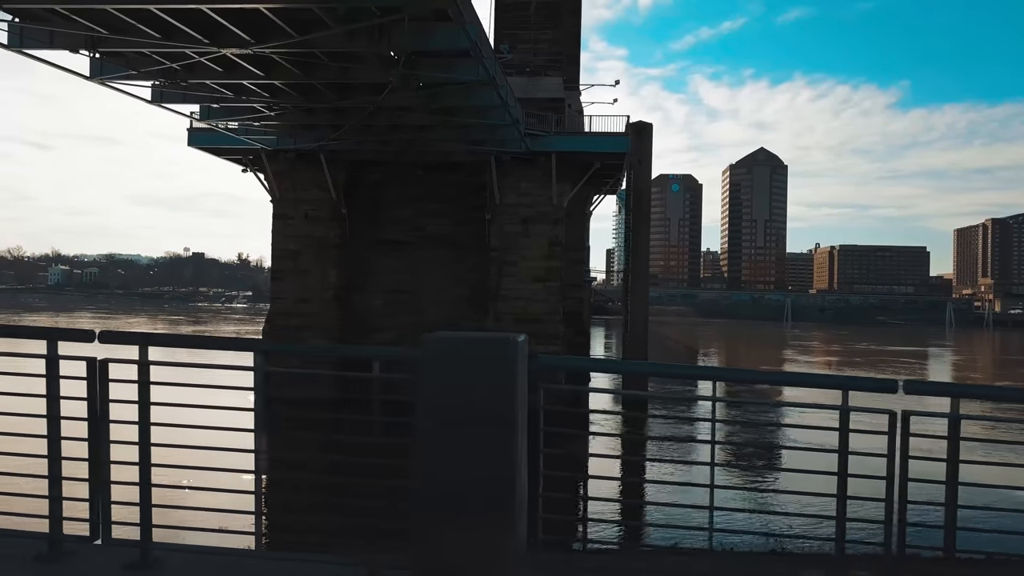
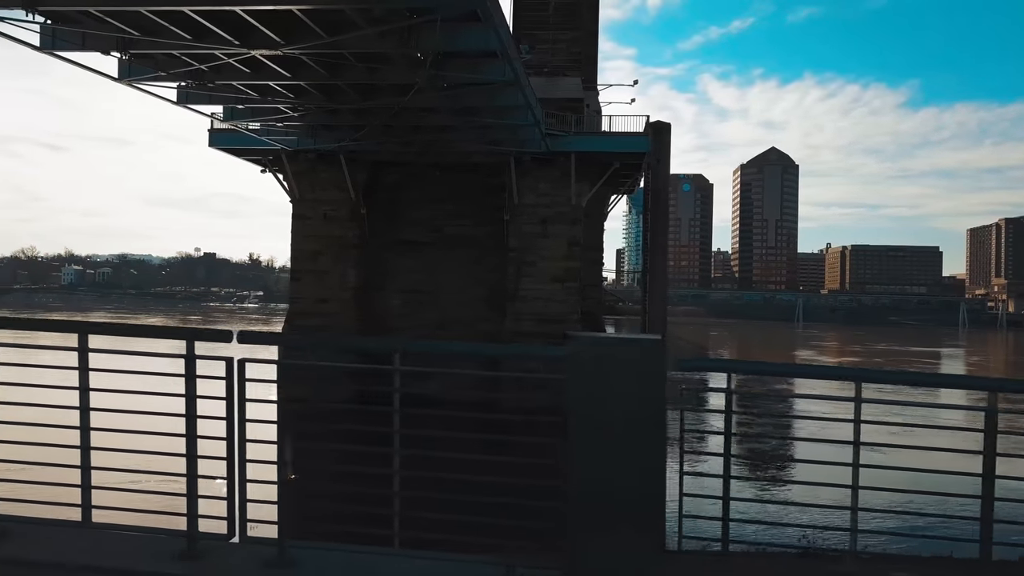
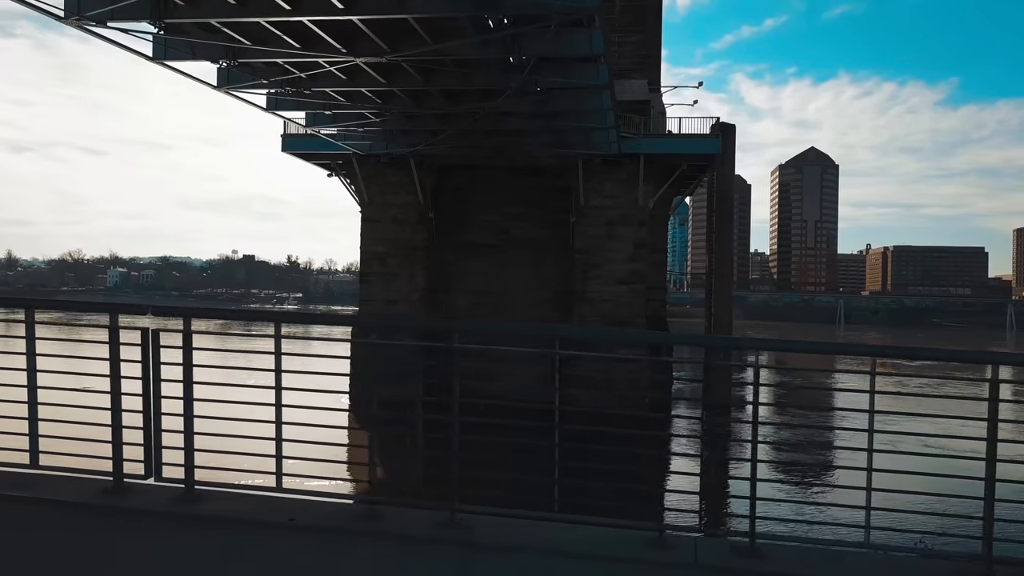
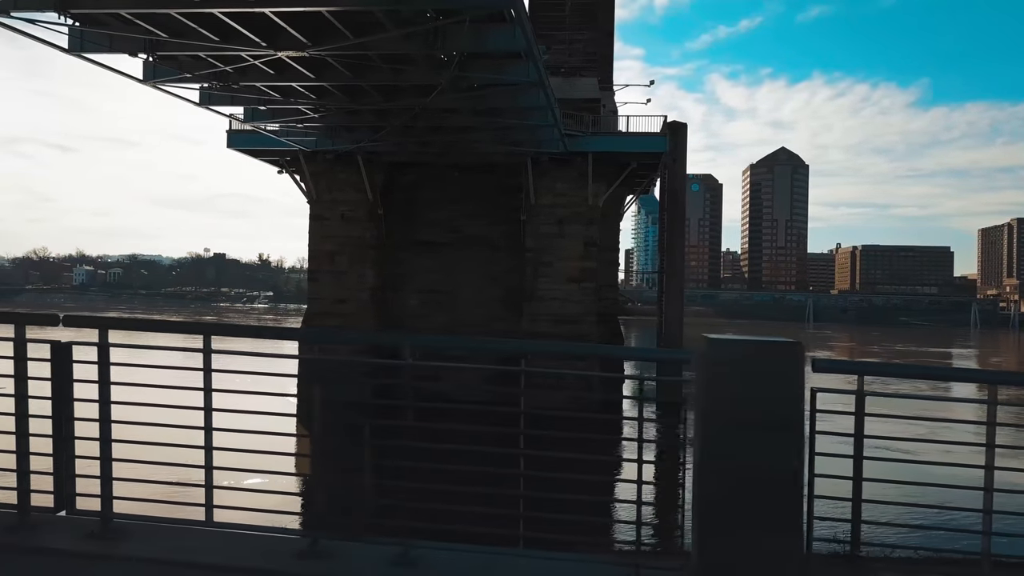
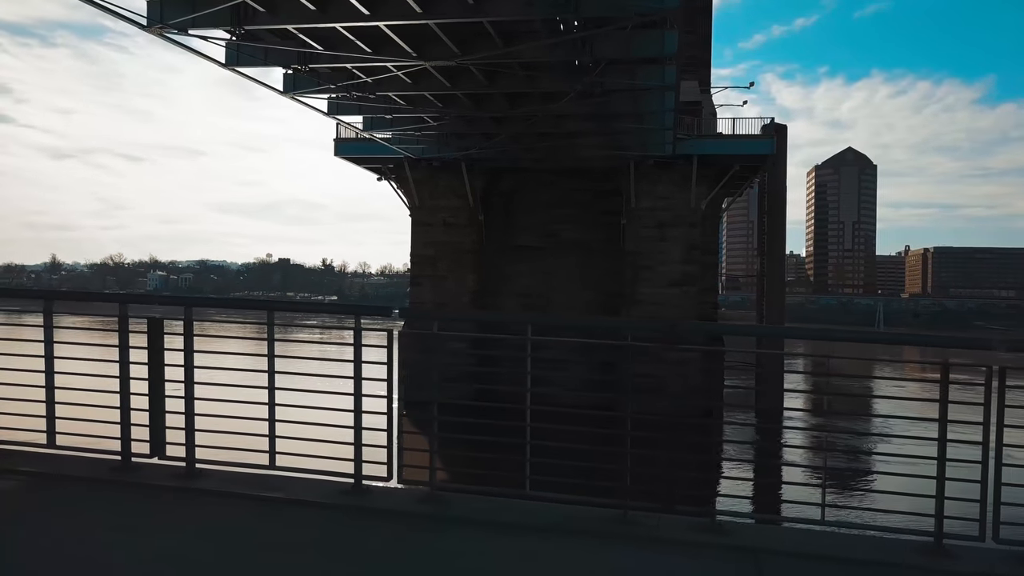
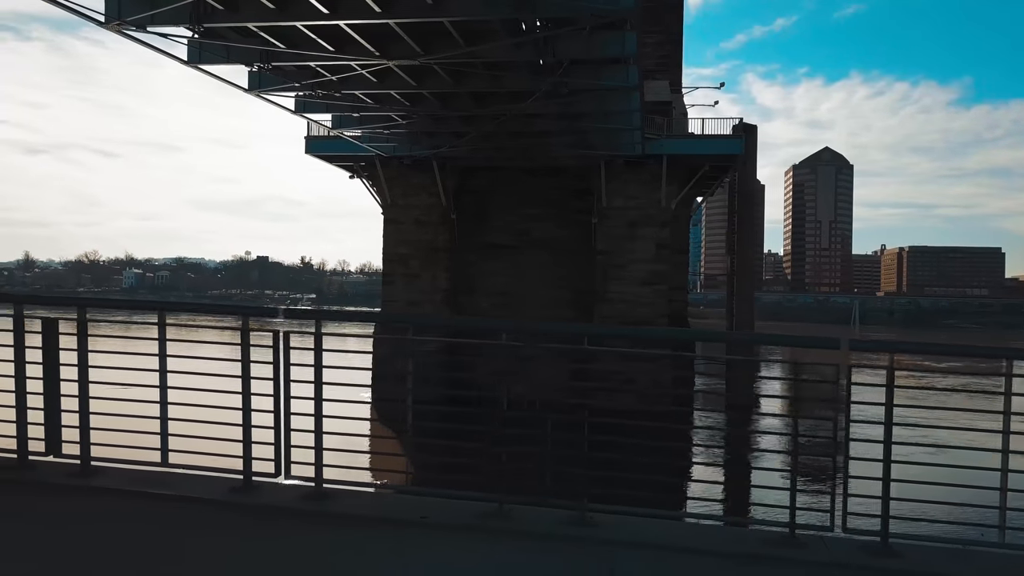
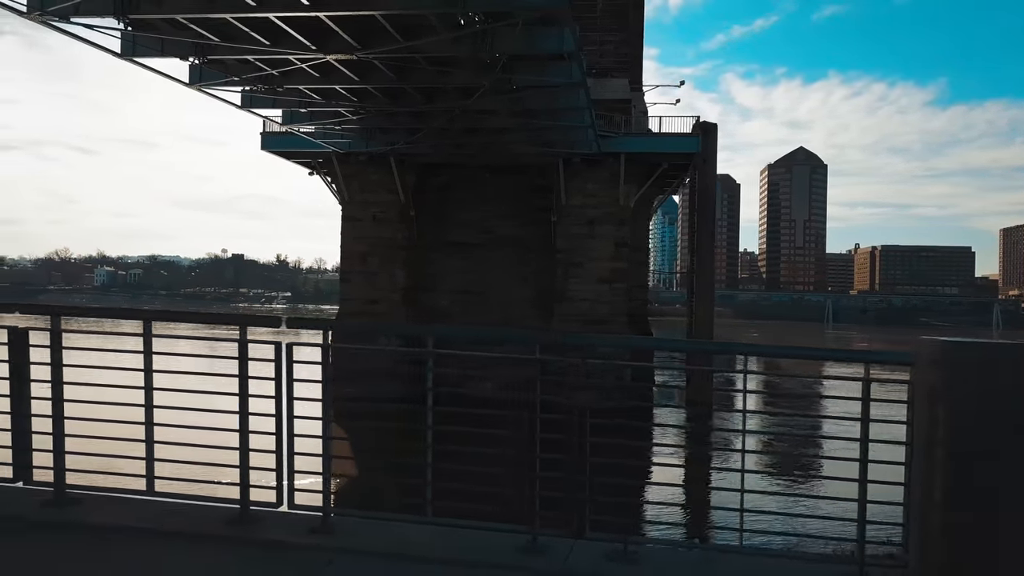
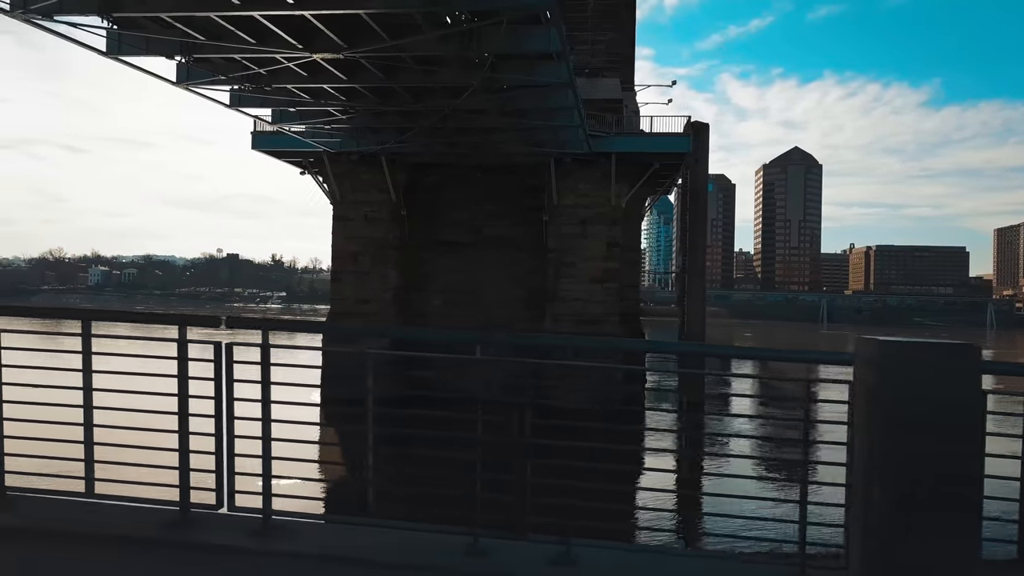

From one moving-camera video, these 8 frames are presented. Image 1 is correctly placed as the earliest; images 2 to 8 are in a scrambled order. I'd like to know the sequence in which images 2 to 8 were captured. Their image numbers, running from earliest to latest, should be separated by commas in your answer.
2, 4, 8, 7, 3, 6, 5
